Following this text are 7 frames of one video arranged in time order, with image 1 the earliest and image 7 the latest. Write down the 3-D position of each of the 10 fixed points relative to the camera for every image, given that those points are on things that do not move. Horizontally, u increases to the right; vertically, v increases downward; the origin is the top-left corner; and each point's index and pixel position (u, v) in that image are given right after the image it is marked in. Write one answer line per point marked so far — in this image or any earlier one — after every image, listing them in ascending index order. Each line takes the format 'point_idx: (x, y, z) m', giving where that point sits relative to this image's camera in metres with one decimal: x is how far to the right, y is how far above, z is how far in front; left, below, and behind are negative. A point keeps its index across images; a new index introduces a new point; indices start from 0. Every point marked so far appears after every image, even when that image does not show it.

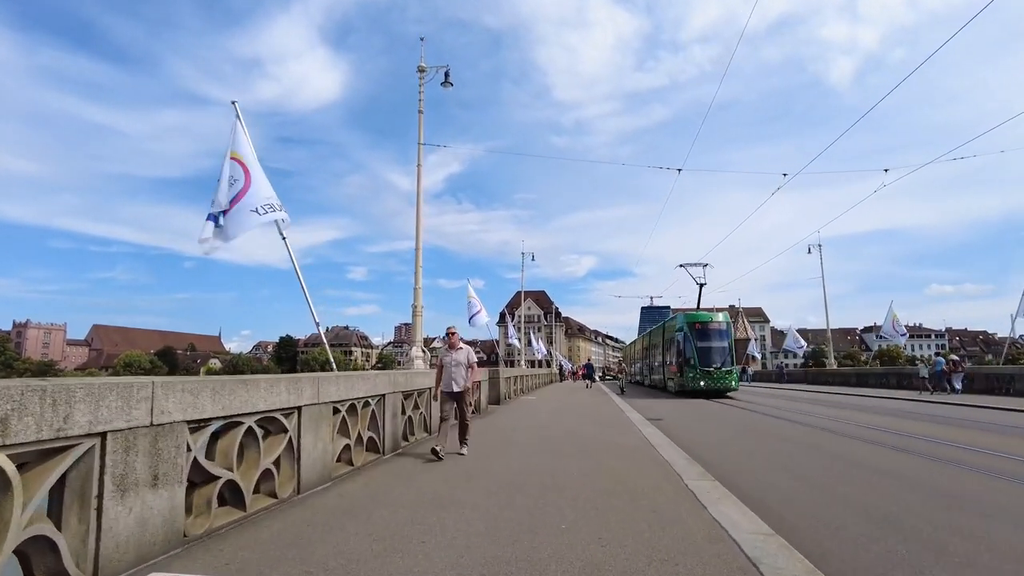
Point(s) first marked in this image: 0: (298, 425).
0: (-2.5, -1.6, +6.6) m
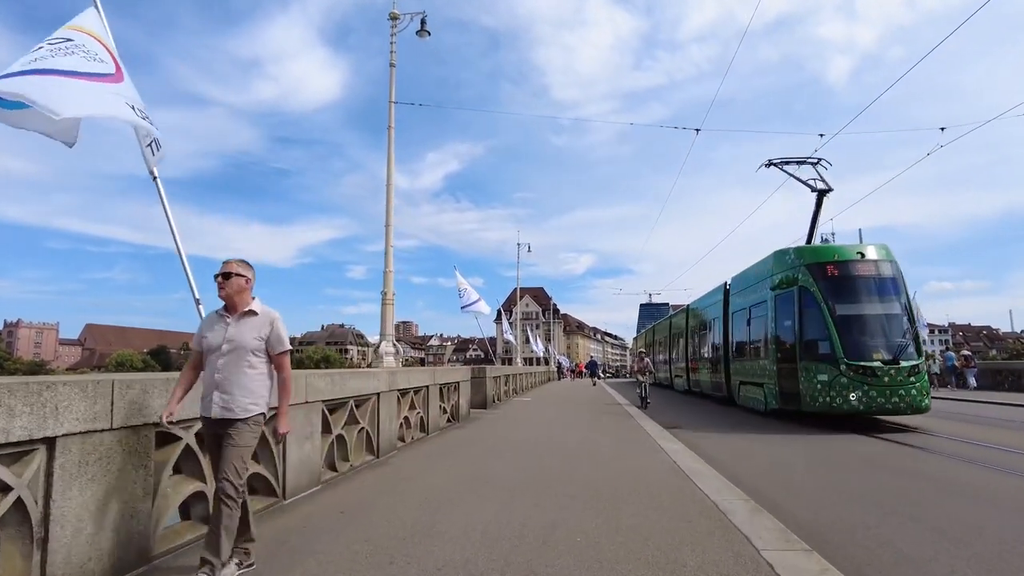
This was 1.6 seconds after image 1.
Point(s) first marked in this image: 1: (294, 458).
0: (-2.9, -1.1, +3.5) m
1: (-2.4, -1.9, +6.3) m
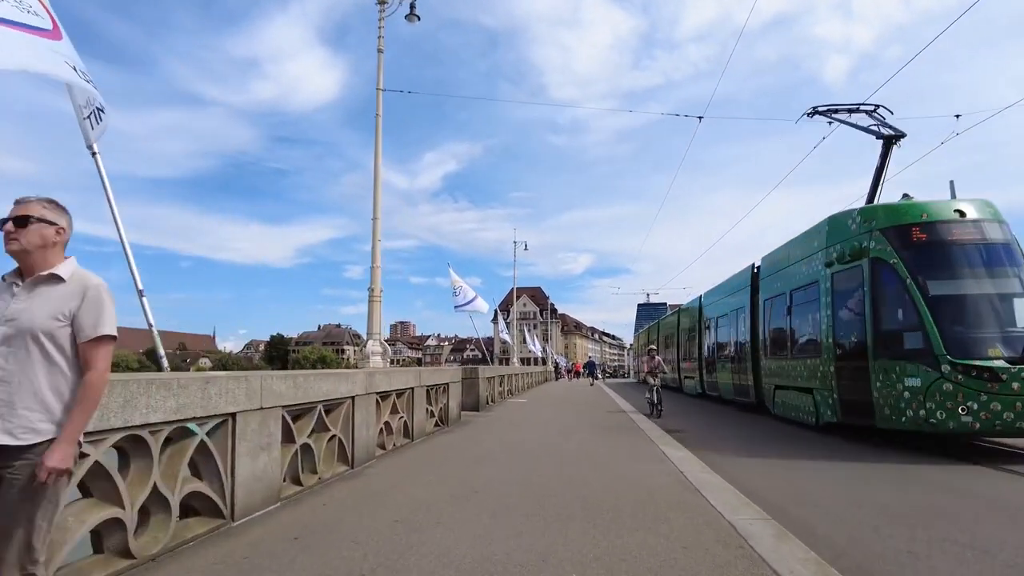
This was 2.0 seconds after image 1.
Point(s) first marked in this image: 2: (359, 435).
0: (-3.0, -1.0, +2.6) m
1: (-2.6, -1.8, +5.5) m
2: (-2.2, -2.1, +8.1) m
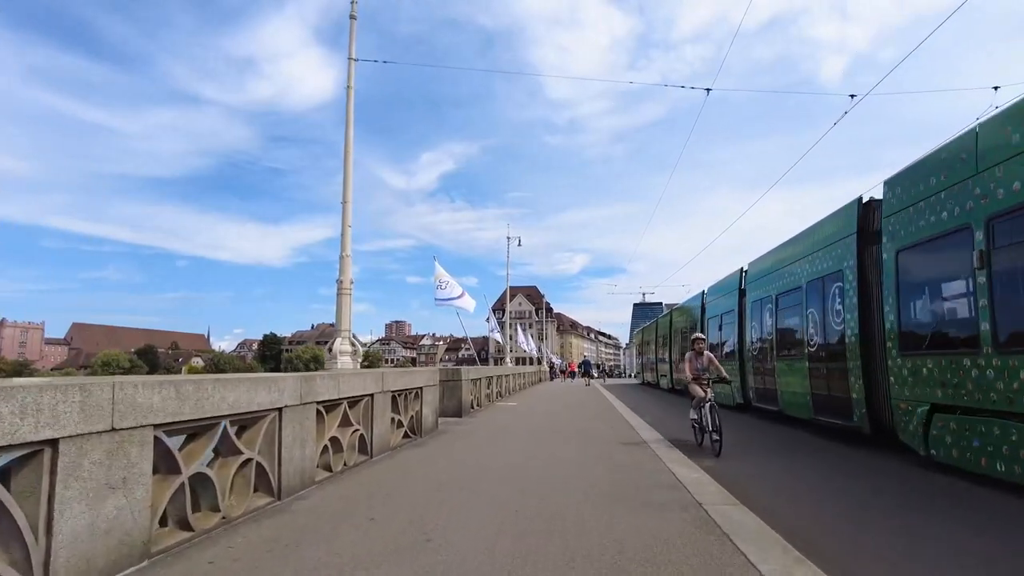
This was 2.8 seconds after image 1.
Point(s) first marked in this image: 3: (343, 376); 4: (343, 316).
0: (-3.3, -0.8, +0.9) m
1: (-2.9, -1.6, +3.7) m
2: (-2.5, -1.9, +6.4) m
3: (-2.3, -1.2, +7.7) m
4: (-4.3, -0.7, +14.3) m
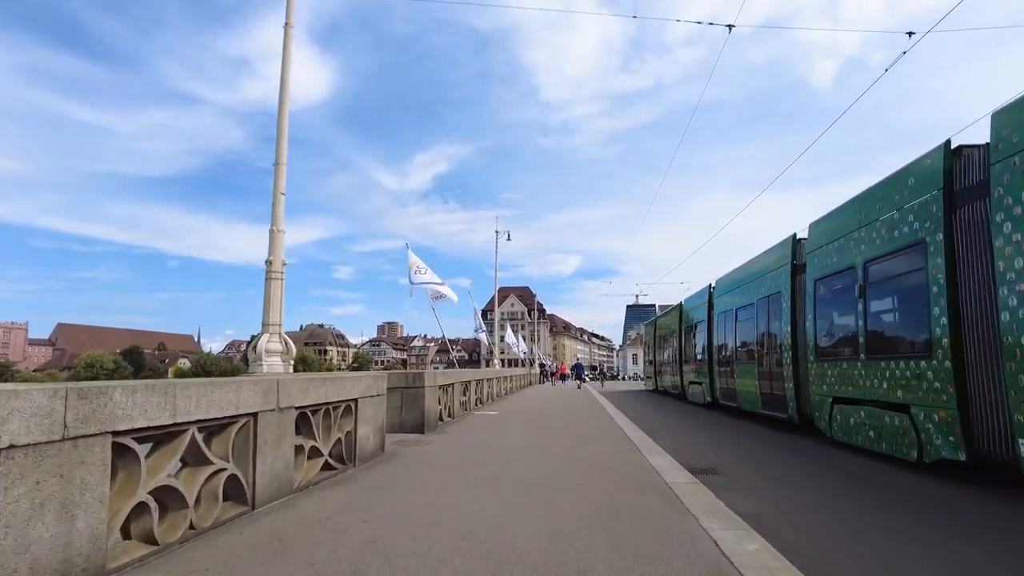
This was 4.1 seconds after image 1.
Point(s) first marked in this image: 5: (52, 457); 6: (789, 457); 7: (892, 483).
0: (-3.6, -0.4, -2.1) m
1: (-3.3, -1.2, +0.8) m
2: (-2.9, -1.5, +3.4) m
3: (-2.8, -0.8, +4.8) m
4: (-4.8, -0.4, +11.3) m
5: (-2.9, -1.1, +3.6) m
6: (+6.0, -3.6, +12.2) m
7: (+6.1, -3.2, +9.0) m
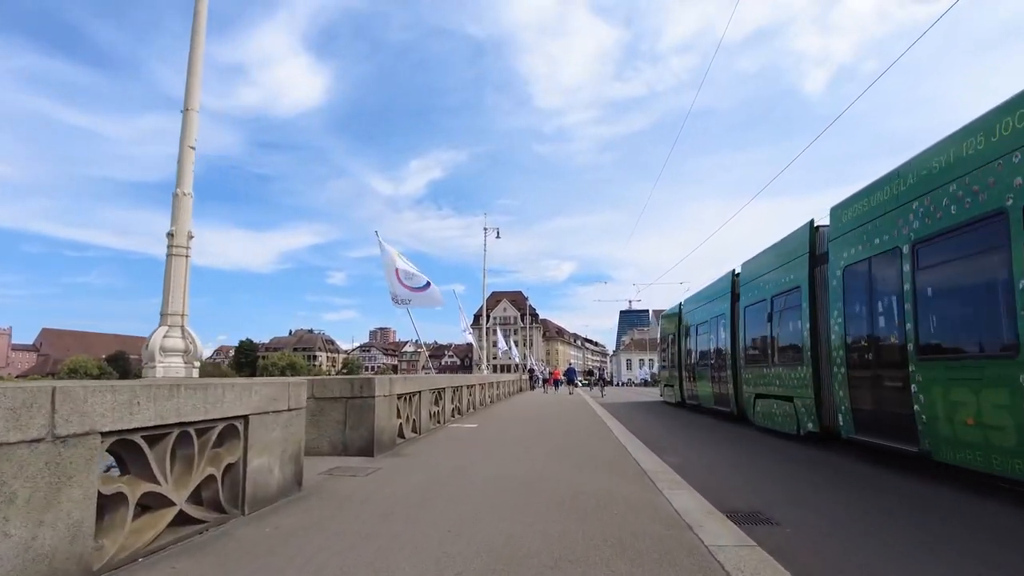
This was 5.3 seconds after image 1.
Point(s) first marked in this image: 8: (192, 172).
0: (-3.9, 0.0, -4.7) m
1: (-3.6, -0.8, -1.8) m
2: (-3.3, -1.1, +0.8) m
3: (-3.1, -0.4, +2.1) m
4: (-5.2, 0.0, +8.7) m
5: (-3.2, -0.7, +1.0) m
6: (+5.6, -3.3, +9.7) m
7: (+5.8, -2.8, +6.5) m
8: (-5.2, +1.9, +9.1) m
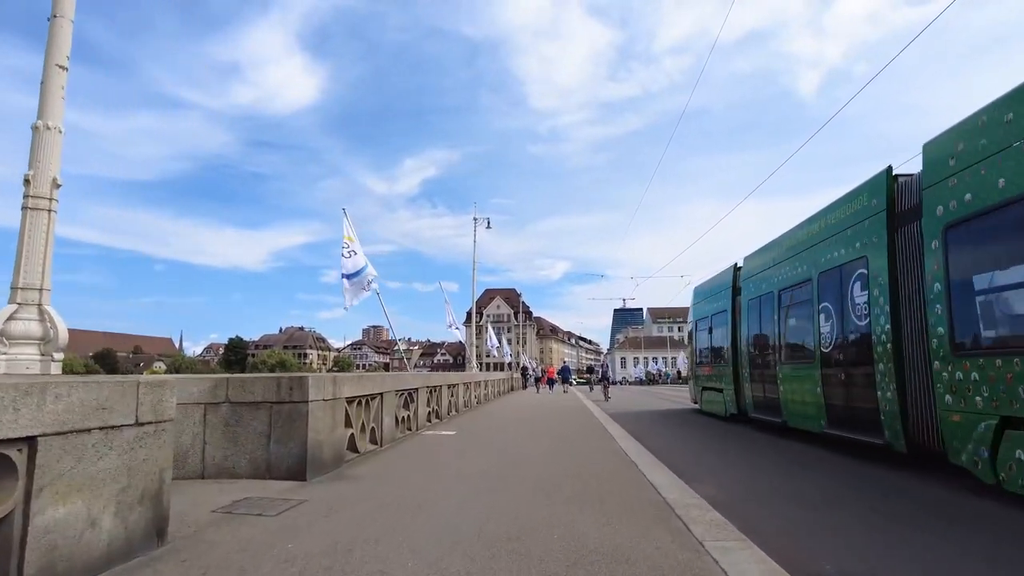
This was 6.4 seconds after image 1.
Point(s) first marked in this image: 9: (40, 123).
0: (-4.0, +0.4, -7.0) m
1: (-3.7, -0.4, -4.1) m
2: (-3.4, -0.8, -1.5) m
3: (-3.3, -0.1, -0.1) m
4: (-5.5, +0.3, +6.4) m
5: (-3.4, -0.3, -1.3) m
6: (+5.3, -3.0, +7.5) m
7: (+5.5, -2.5, +4.3) m
8: (-5.4, +2.3, +6.8) m
9: (-5.7, +2.0, +6.8) m
